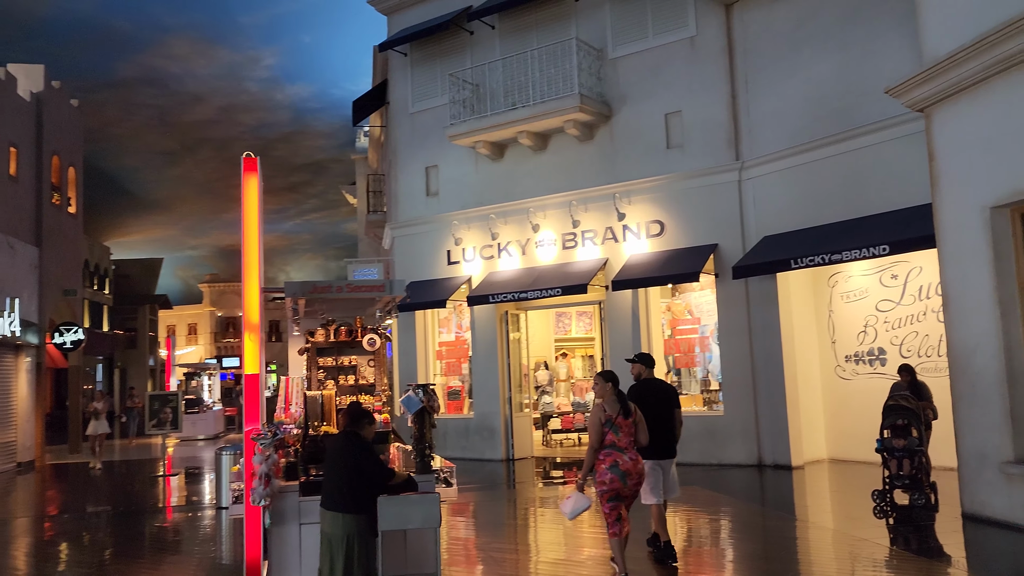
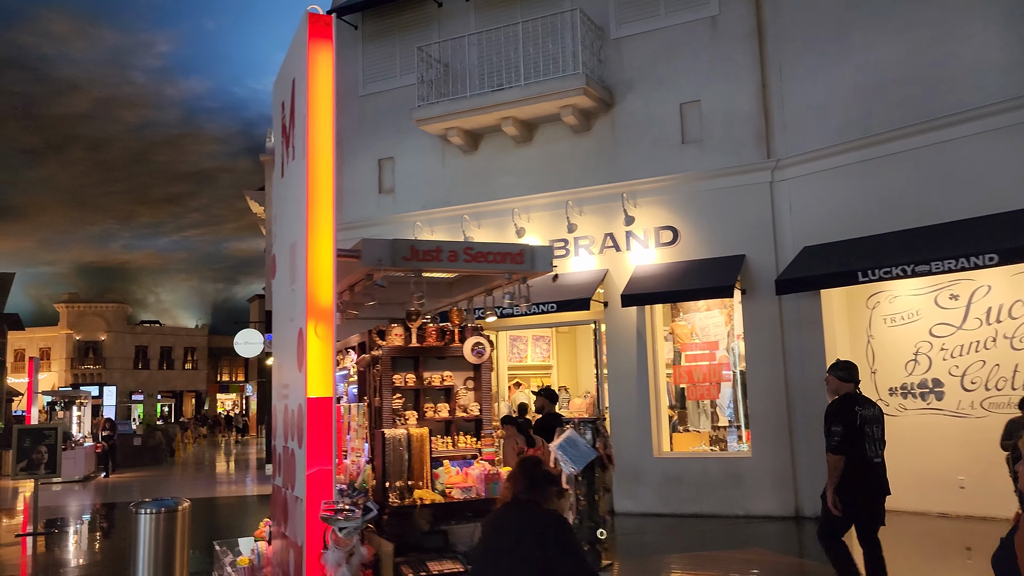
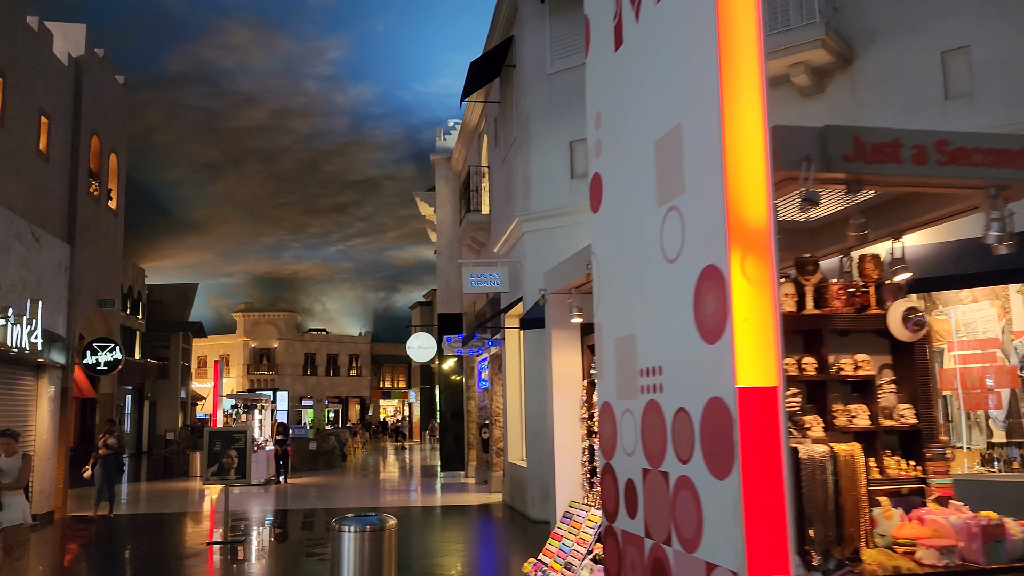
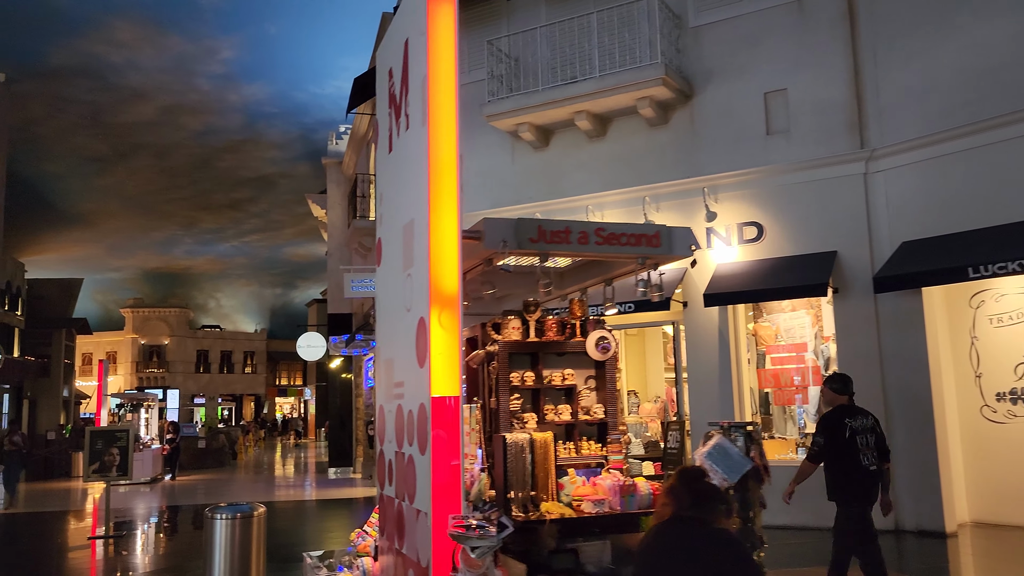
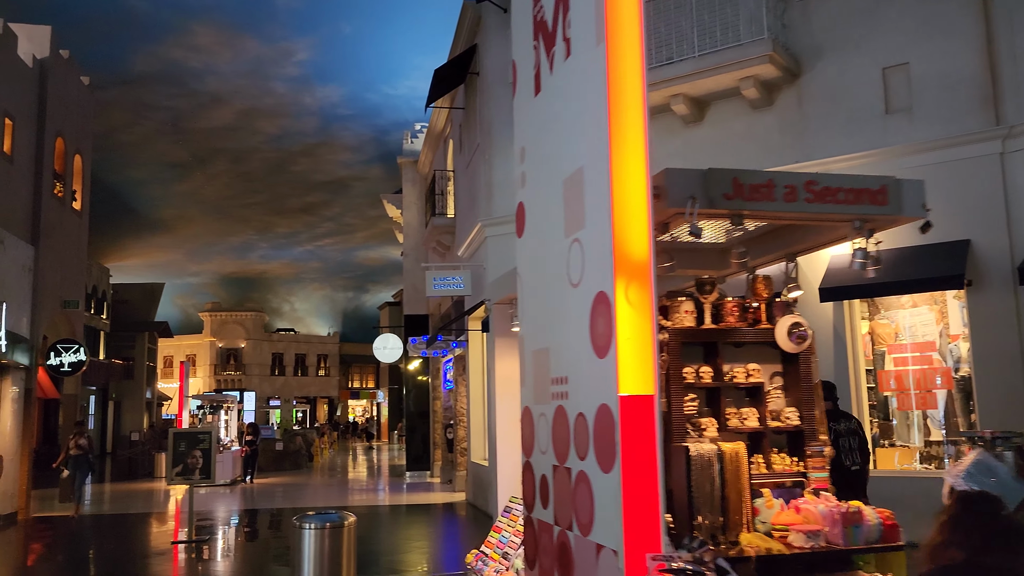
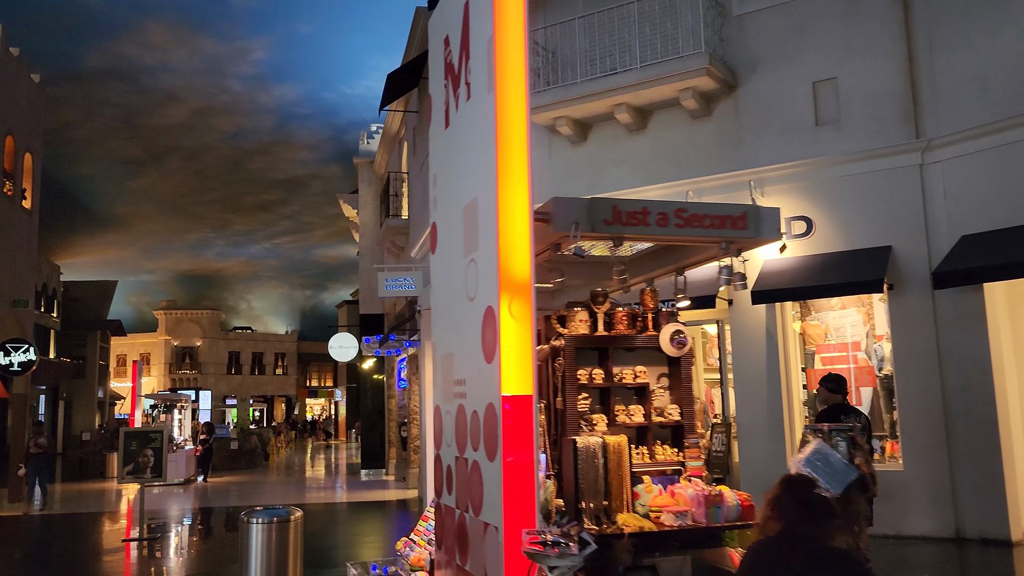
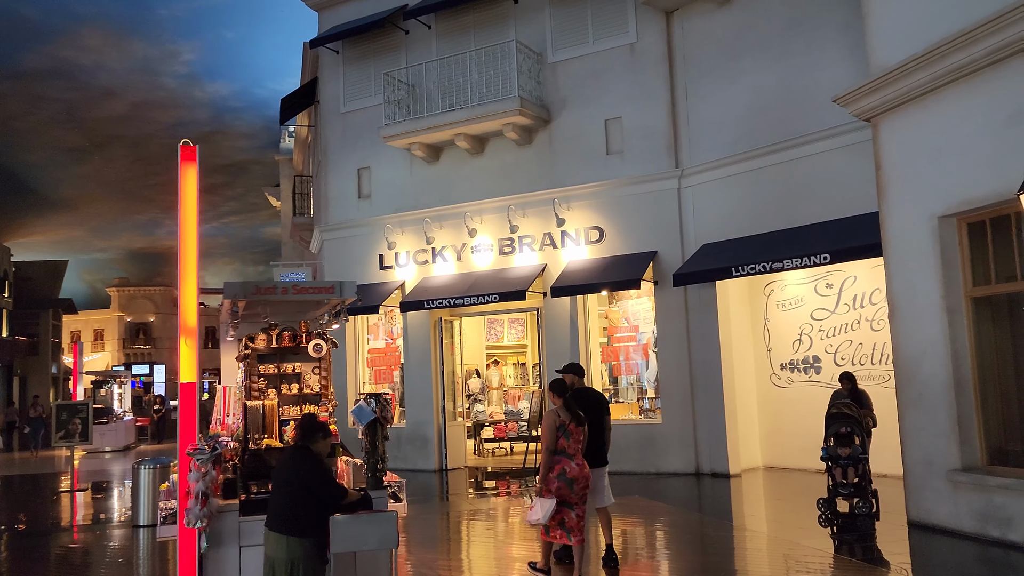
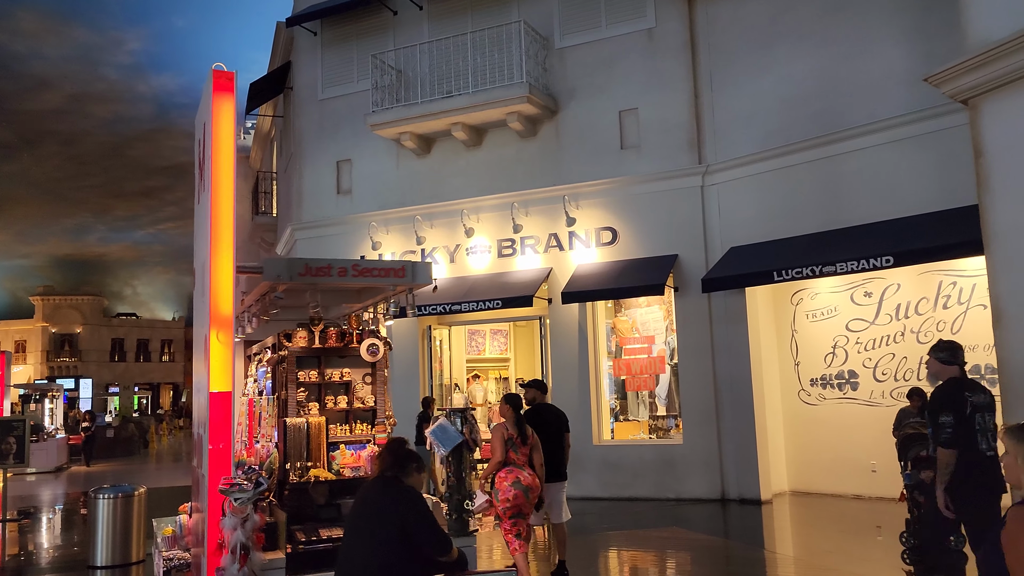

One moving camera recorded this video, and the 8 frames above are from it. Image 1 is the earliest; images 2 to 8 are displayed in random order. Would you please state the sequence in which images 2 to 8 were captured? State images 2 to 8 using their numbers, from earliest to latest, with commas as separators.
7, 8, 2, 4, 6, 5, 3
